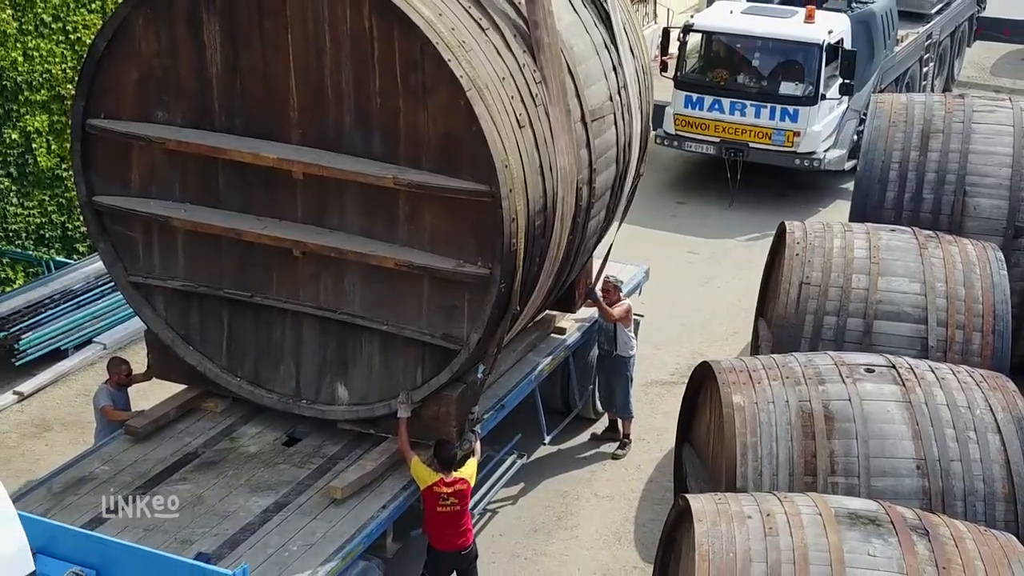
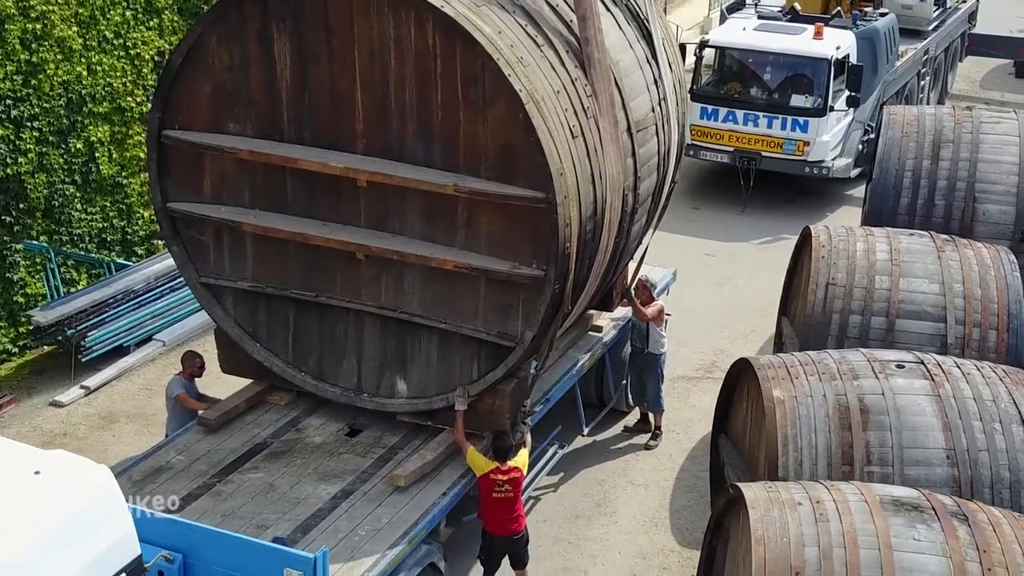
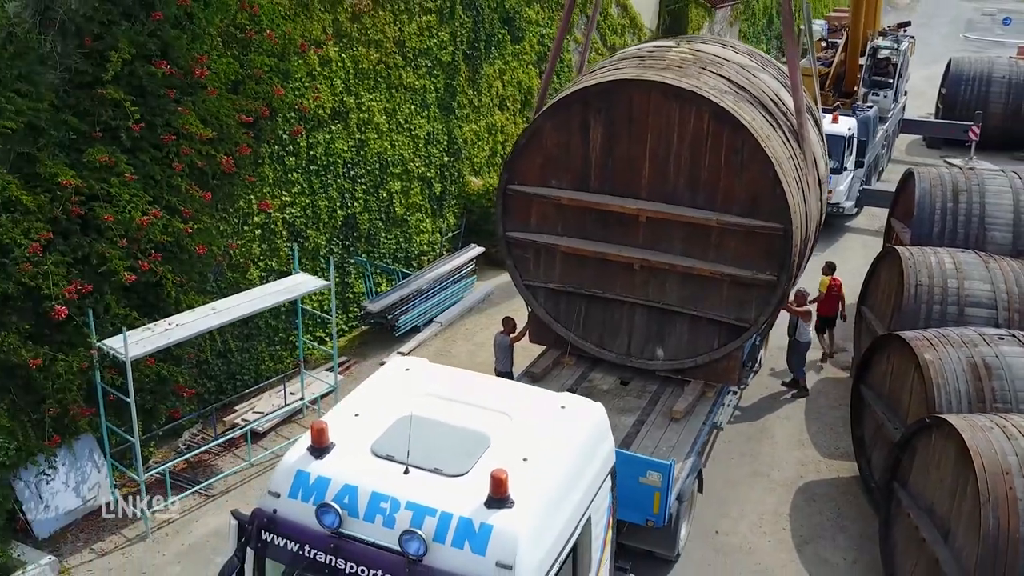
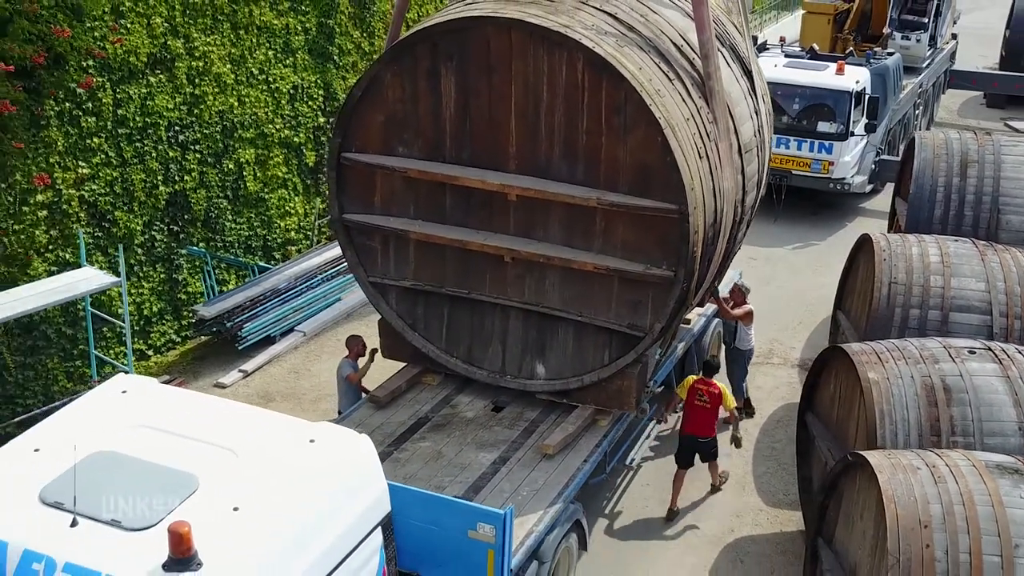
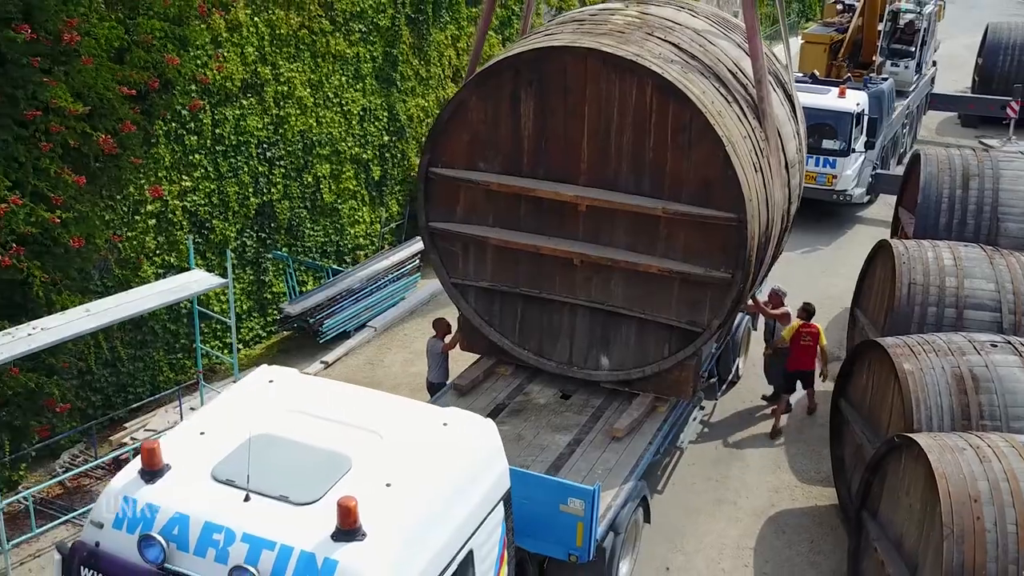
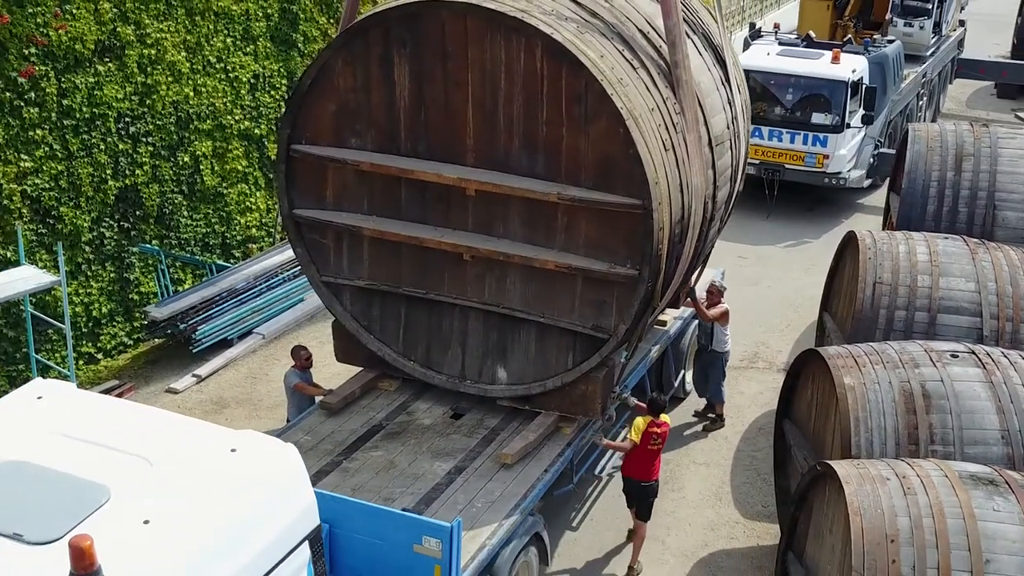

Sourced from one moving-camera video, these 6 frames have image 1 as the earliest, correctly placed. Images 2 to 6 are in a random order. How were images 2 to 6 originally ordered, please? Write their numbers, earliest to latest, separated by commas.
2, 6, 4, 5, 3
